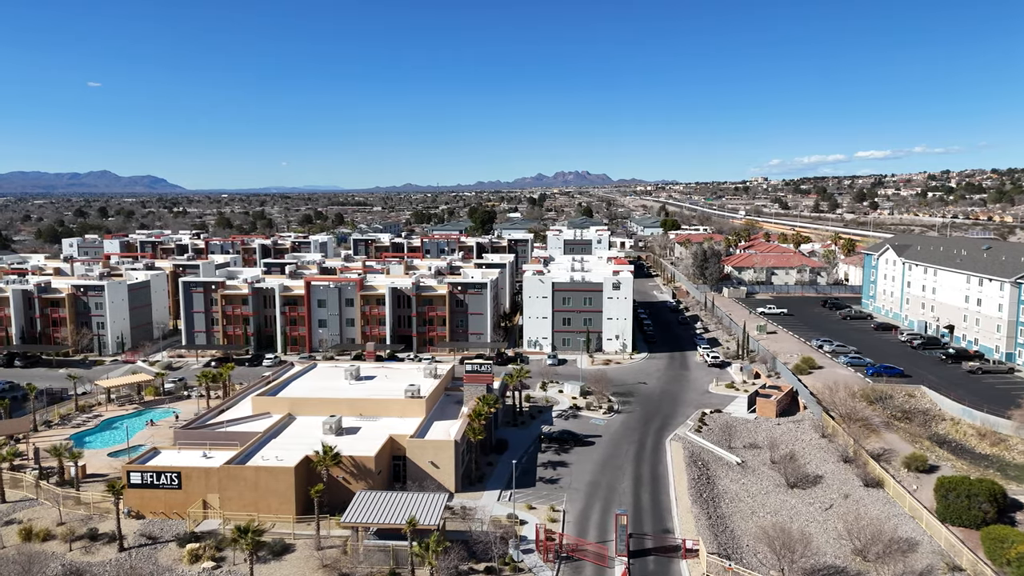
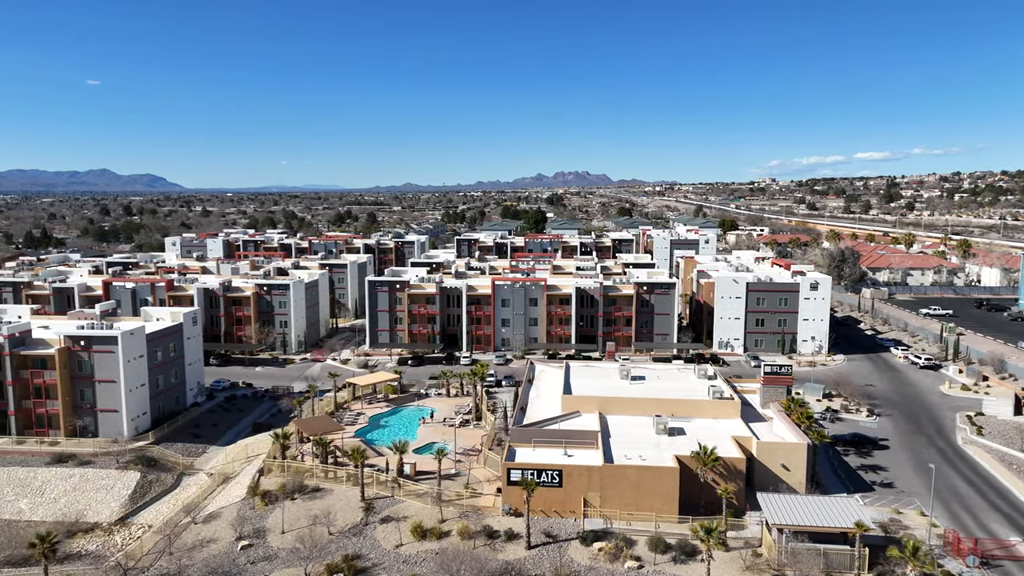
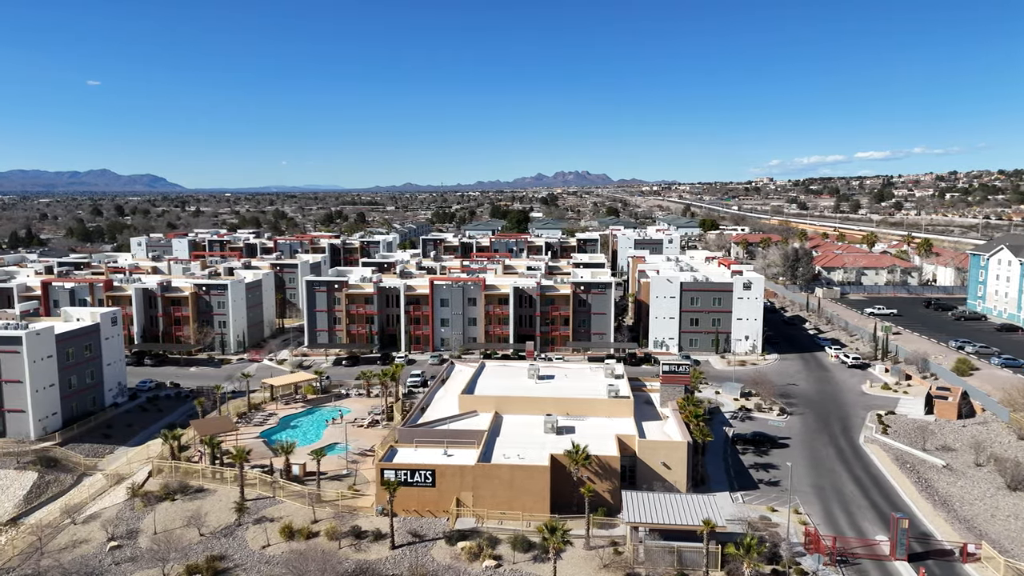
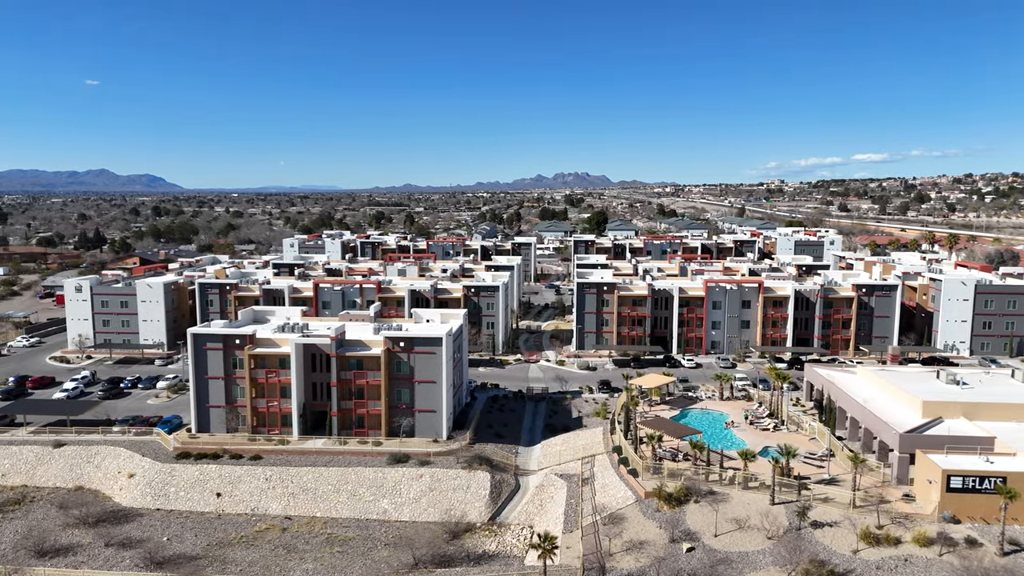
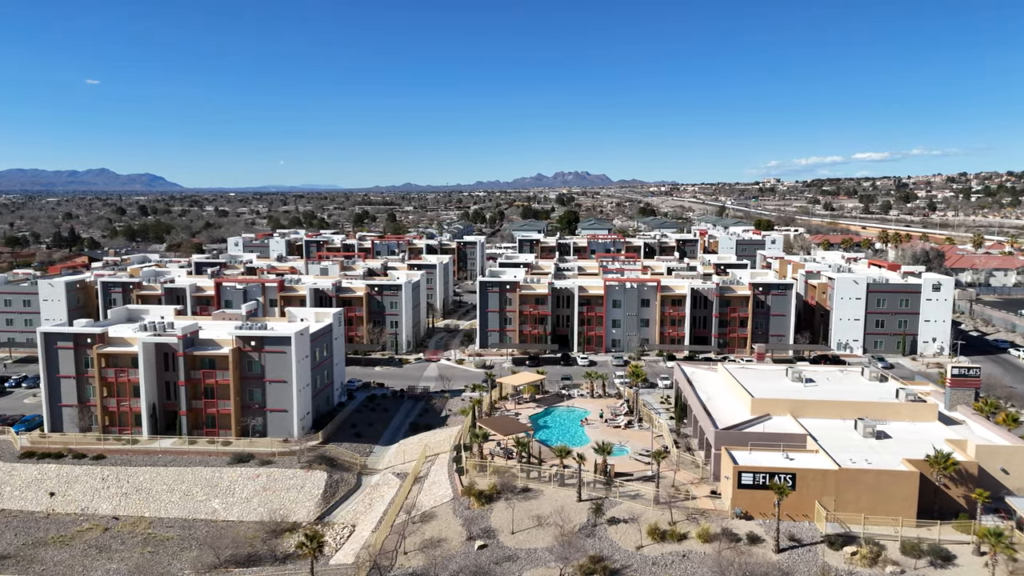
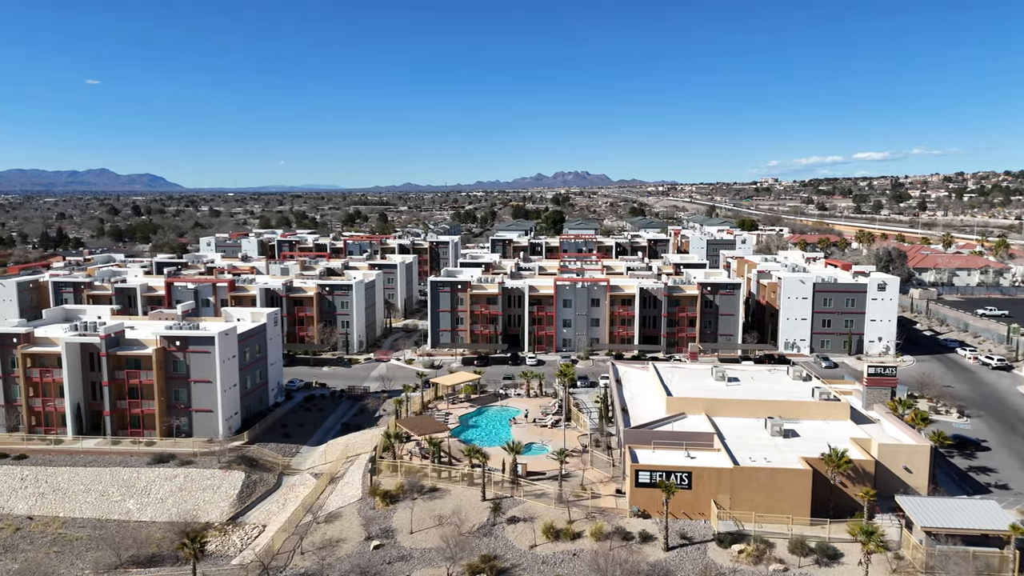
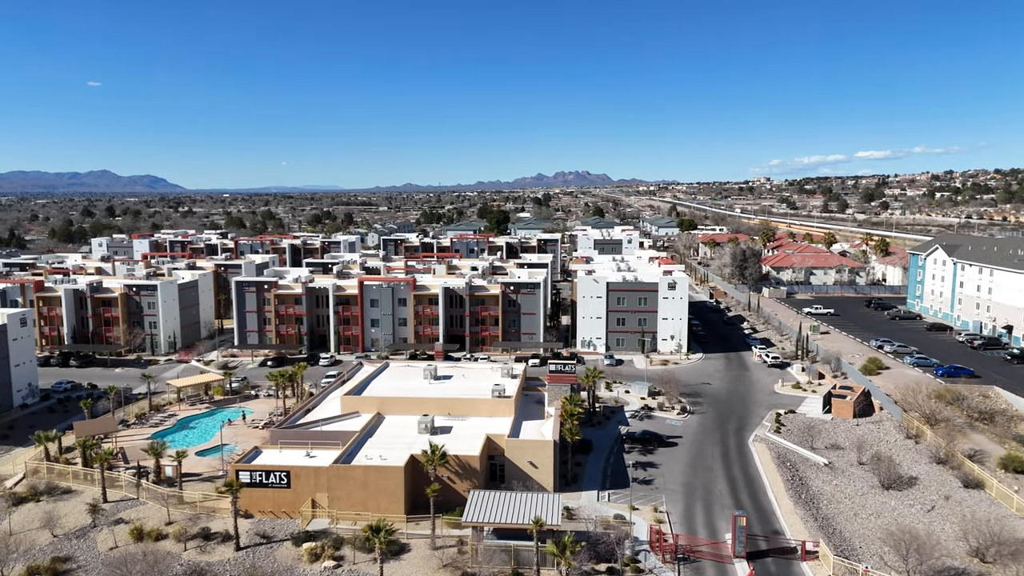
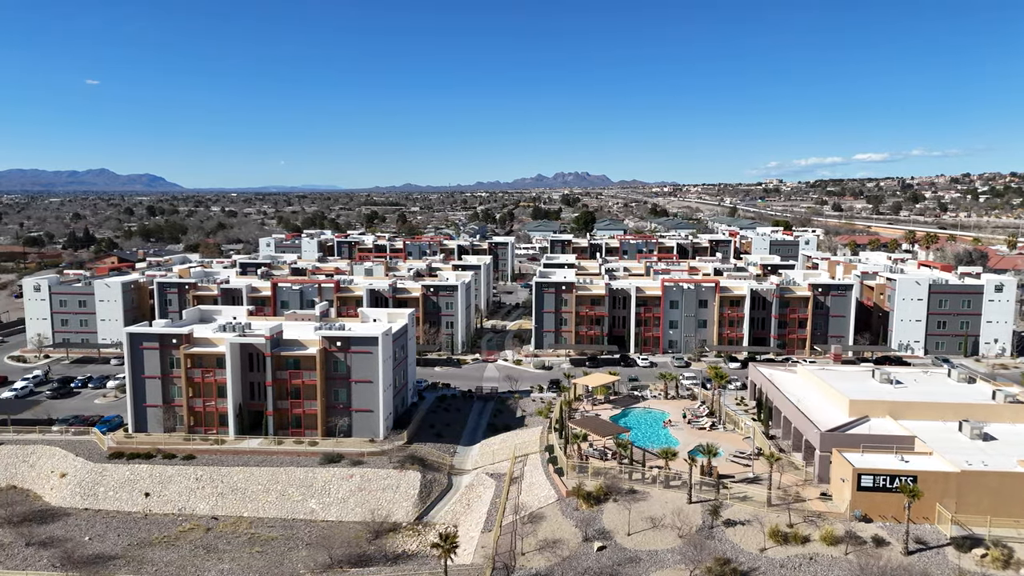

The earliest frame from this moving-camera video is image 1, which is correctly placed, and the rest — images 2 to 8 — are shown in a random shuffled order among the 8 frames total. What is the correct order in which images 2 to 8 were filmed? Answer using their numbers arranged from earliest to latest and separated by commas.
7, 3, 2, 6, 5, 8, 4
